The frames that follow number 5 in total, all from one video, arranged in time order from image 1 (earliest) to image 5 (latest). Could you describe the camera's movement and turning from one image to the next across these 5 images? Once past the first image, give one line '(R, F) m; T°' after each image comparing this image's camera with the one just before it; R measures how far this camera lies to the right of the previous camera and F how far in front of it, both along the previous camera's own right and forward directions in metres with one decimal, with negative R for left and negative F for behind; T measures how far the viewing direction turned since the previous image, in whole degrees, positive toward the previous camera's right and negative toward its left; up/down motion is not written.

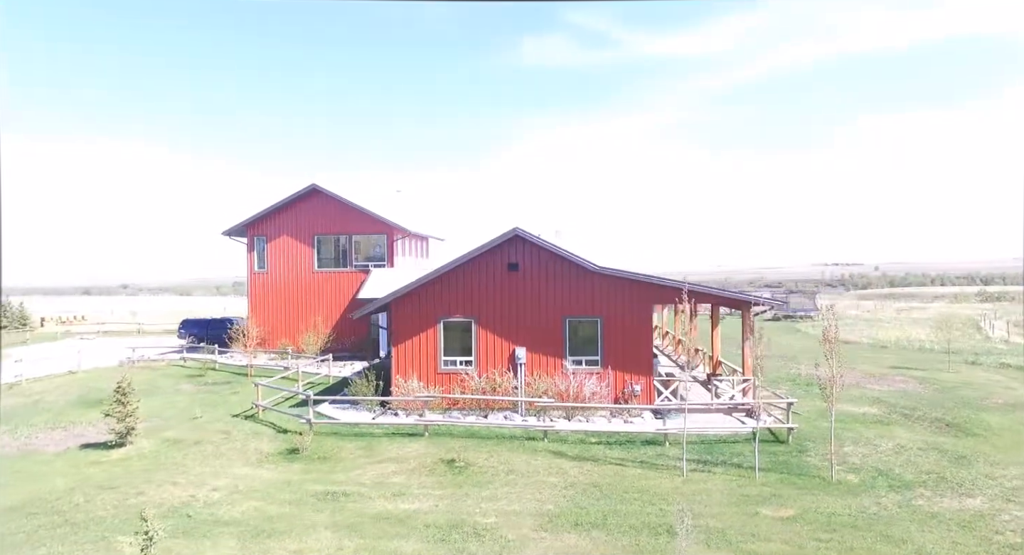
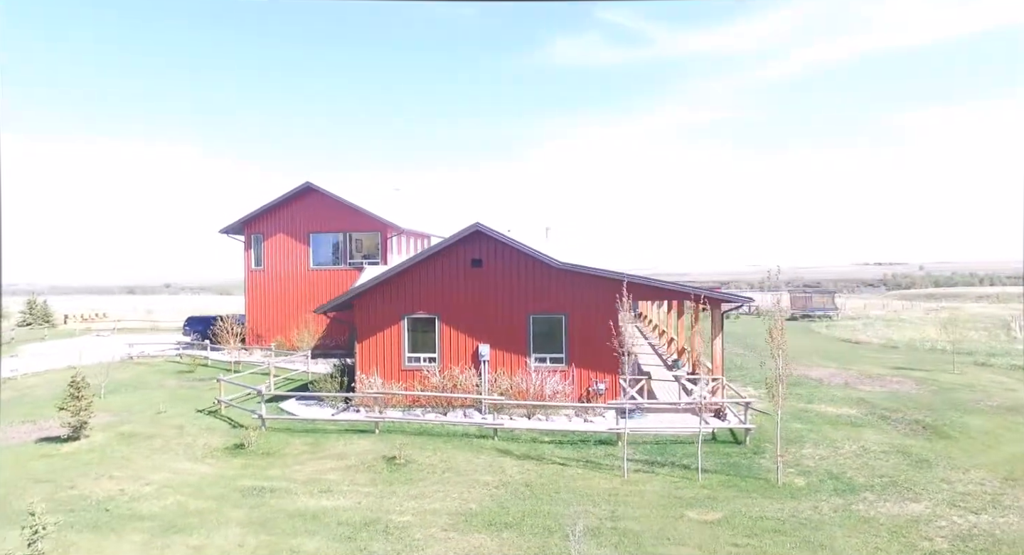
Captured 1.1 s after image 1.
(+1.4, +0.2) m; -2°
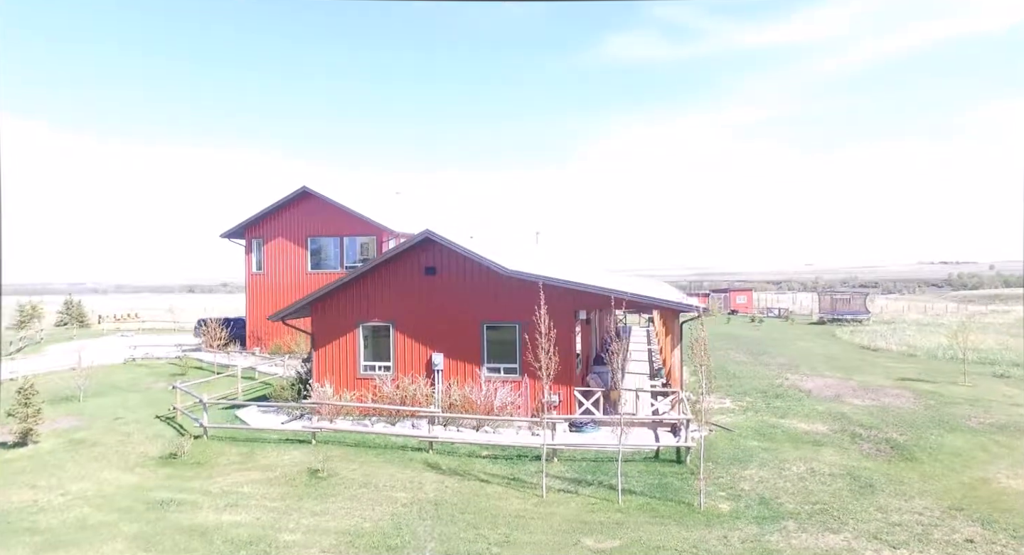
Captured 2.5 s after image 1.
(+1.8, +0.4) m; -4°
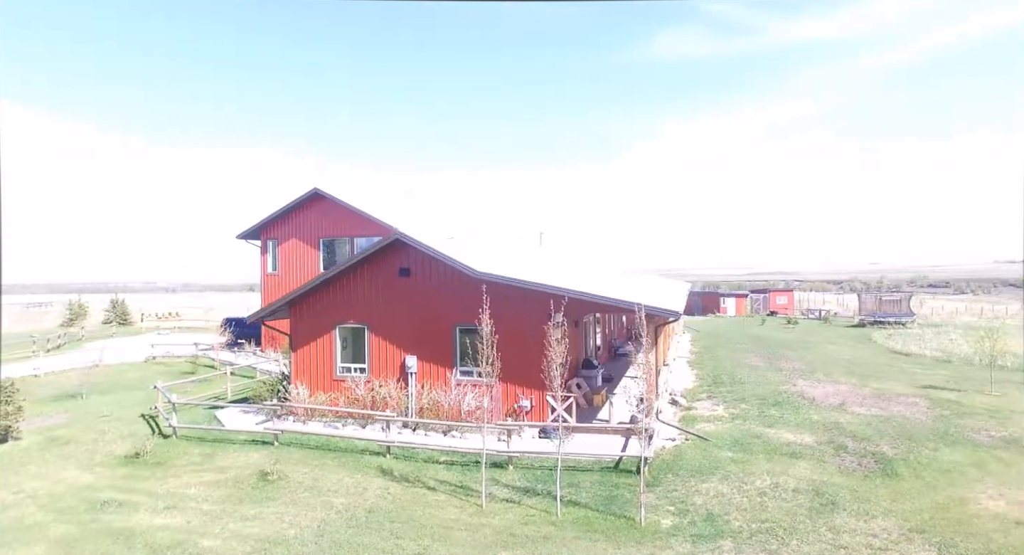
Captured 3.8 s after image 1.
(+1.5, +0.3) m; -4°
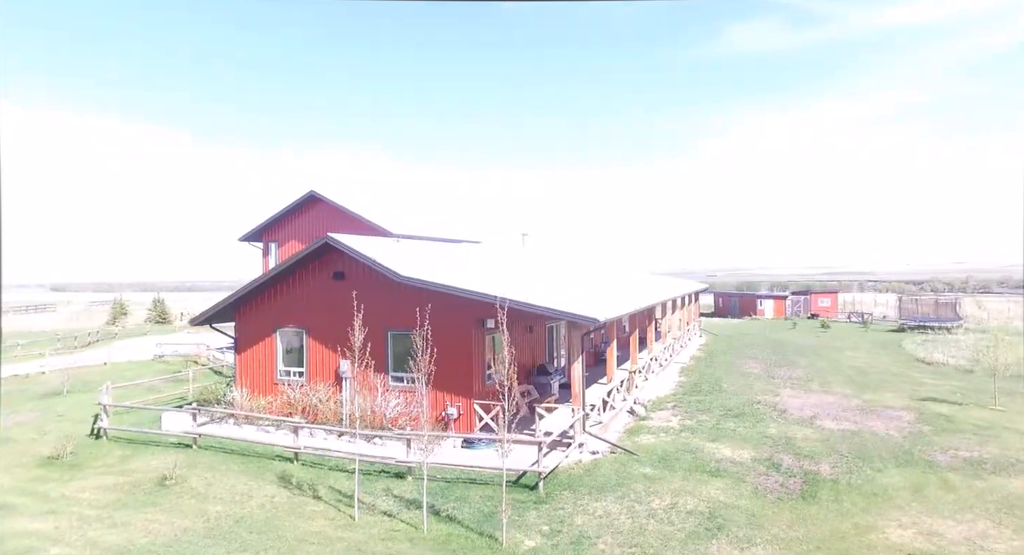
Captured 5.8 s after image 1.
(+2.4, +0.4) m; -5°
